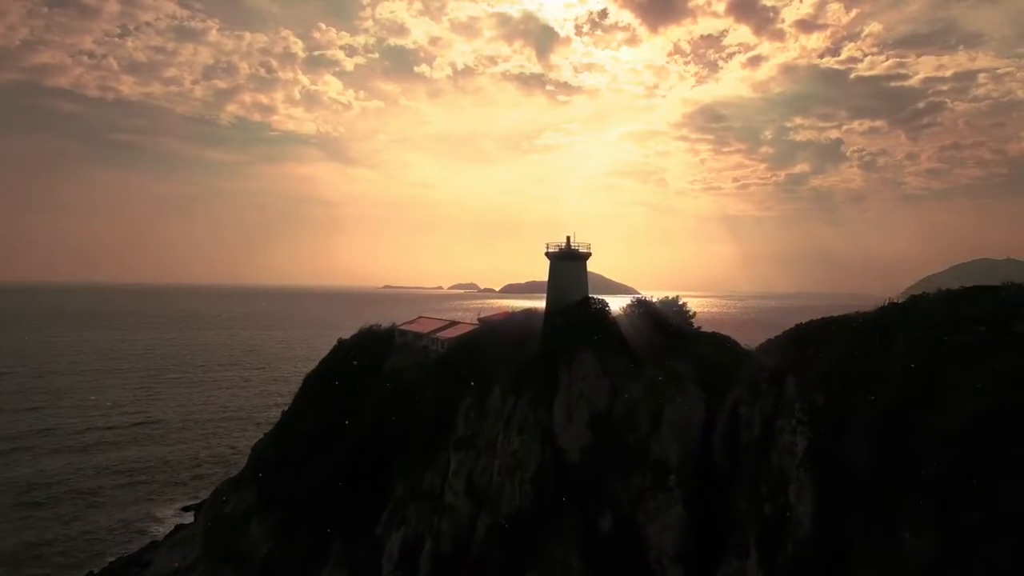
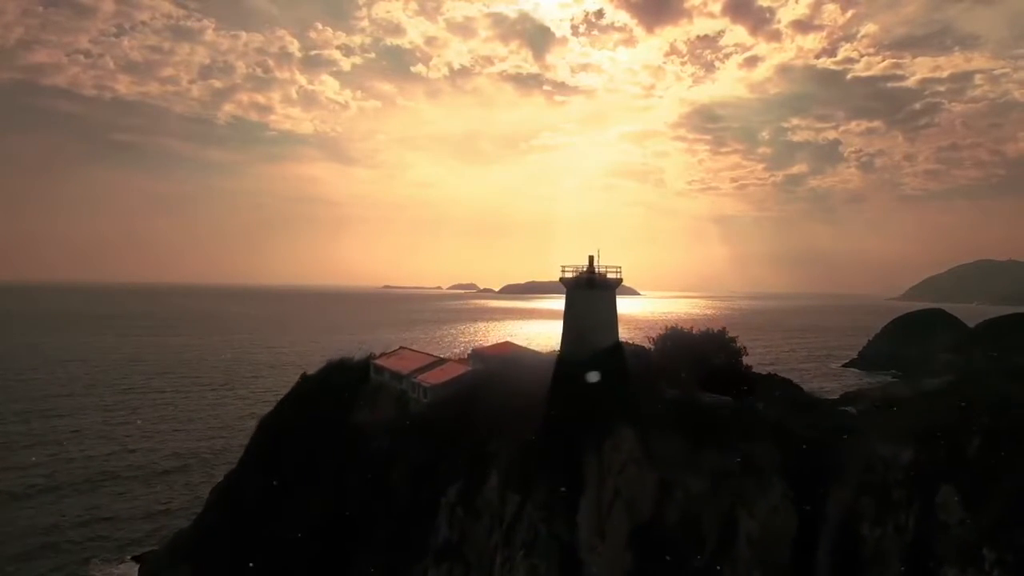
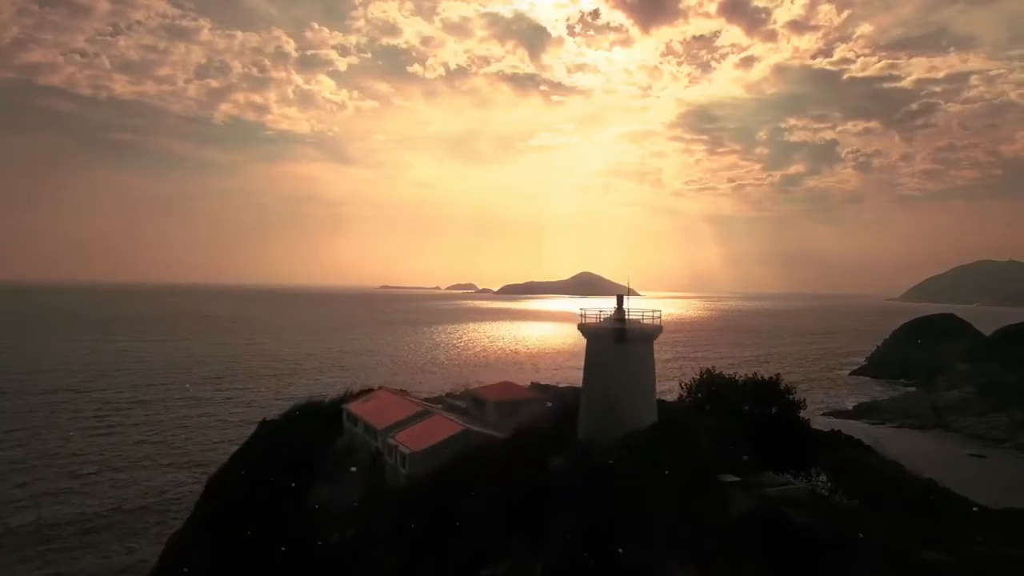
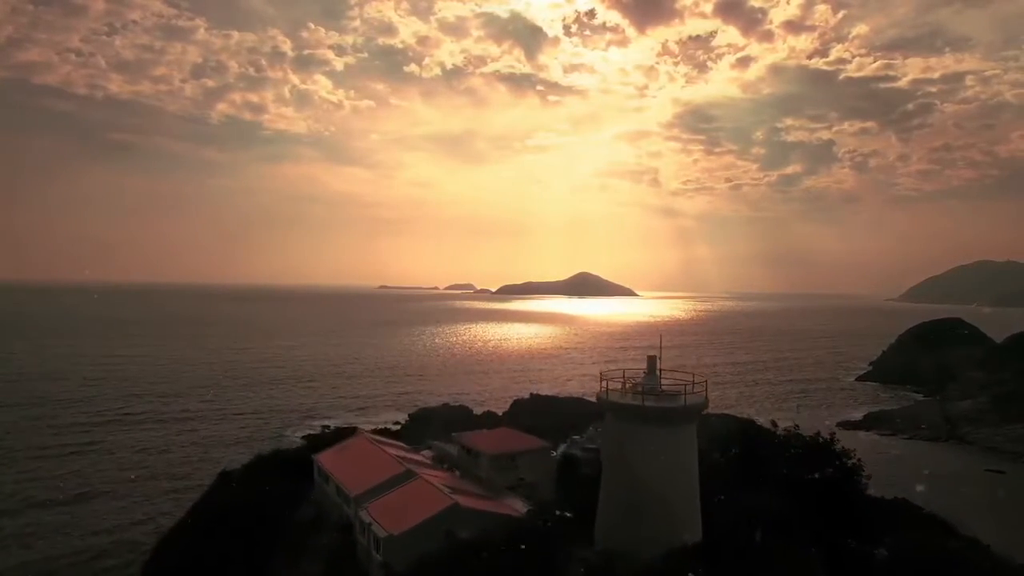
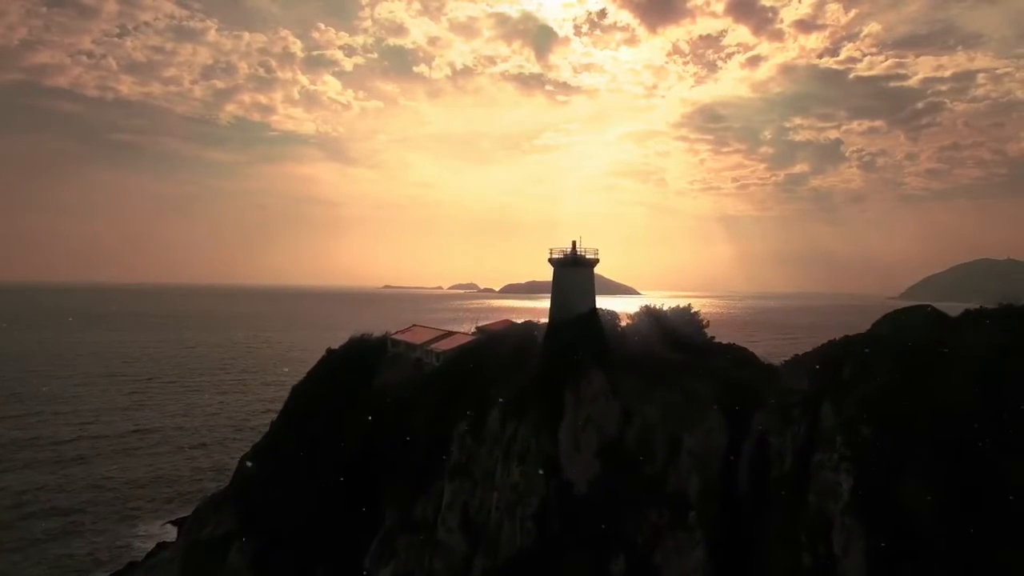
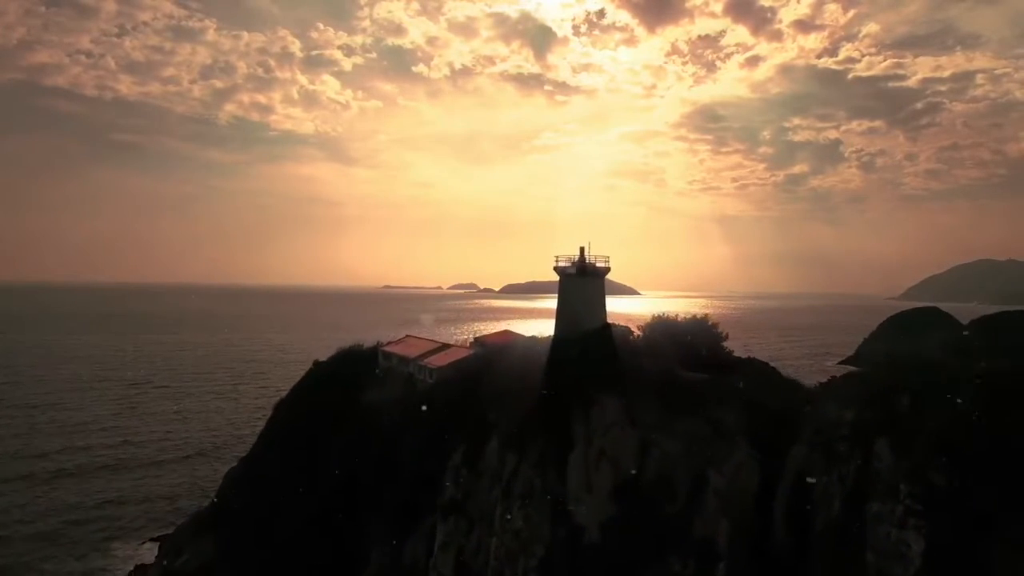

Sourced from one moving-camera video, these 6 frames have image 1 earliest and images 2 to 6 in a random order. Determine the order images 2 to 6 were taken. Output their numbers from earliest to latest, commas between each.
5, 6, 2, 3, 4
